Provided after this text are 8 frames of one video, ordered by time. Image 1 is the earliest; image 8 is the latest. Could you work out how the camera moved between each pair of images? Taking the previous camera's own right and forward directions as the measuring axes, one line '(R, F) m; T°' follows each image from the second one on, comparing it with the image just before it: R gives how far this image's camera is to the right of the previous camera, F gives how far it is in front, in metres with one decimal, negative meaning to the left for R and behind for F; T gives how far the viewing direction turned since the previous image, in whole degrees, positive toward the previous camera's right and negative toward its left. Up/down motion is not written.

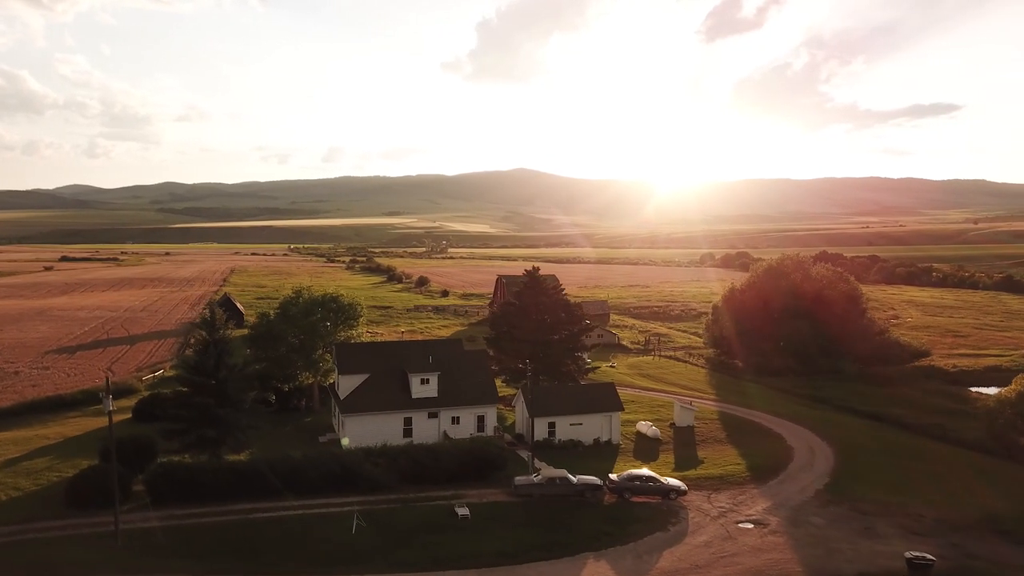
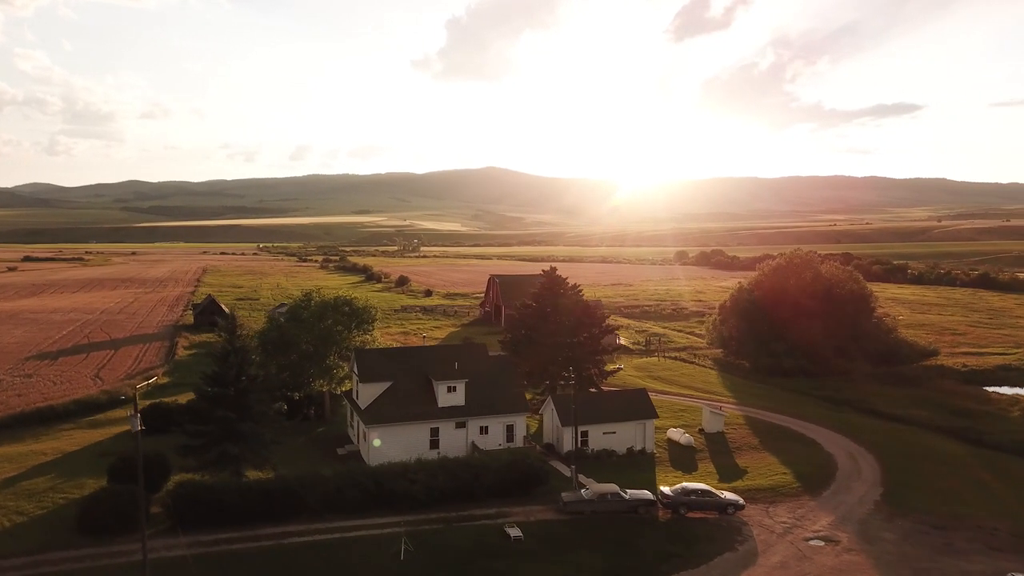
(-2.8, +2.1) m; +2°
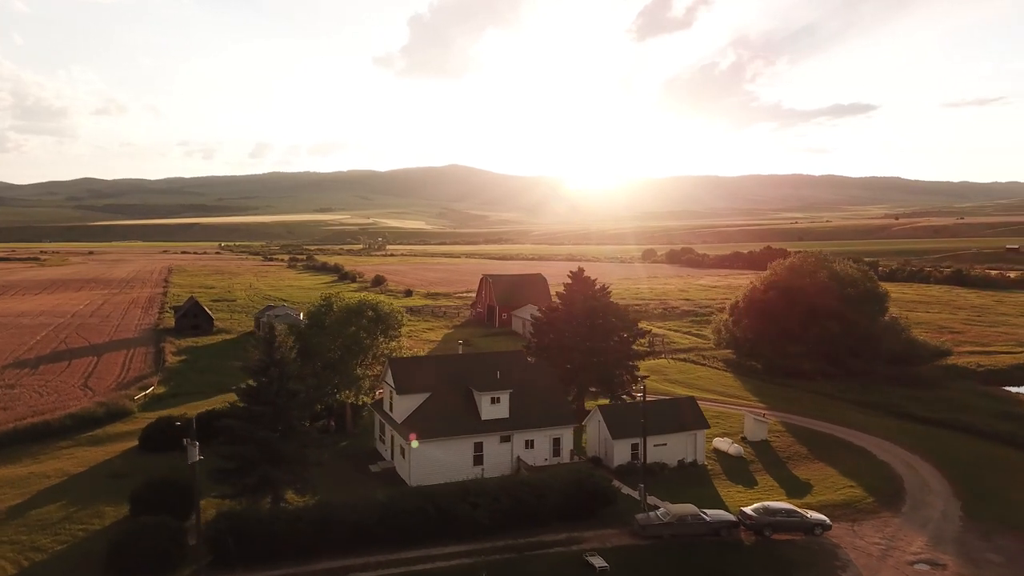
(-3.6, +2.5) m; +3°
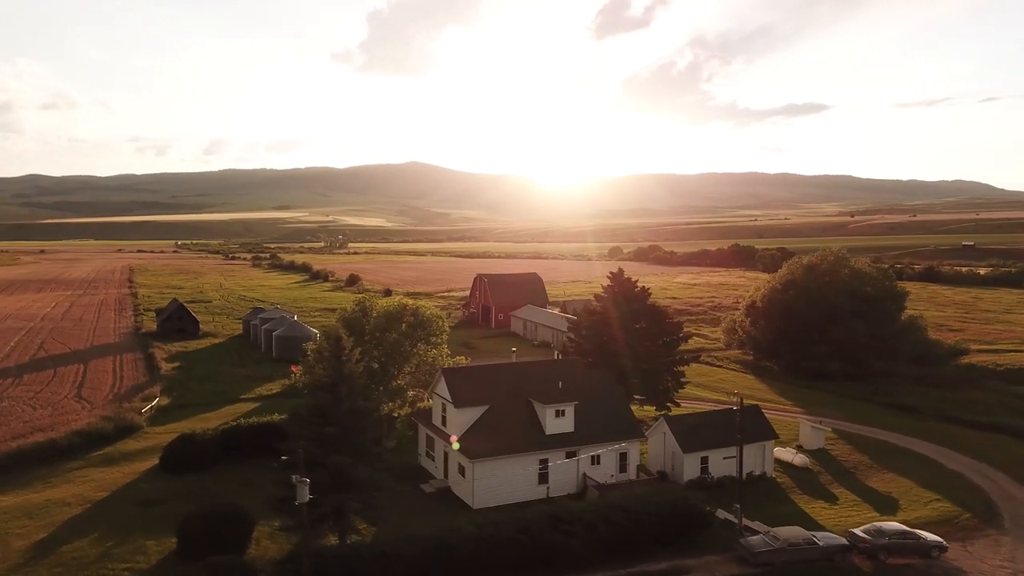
(-4.2, +2.6) m; +3°
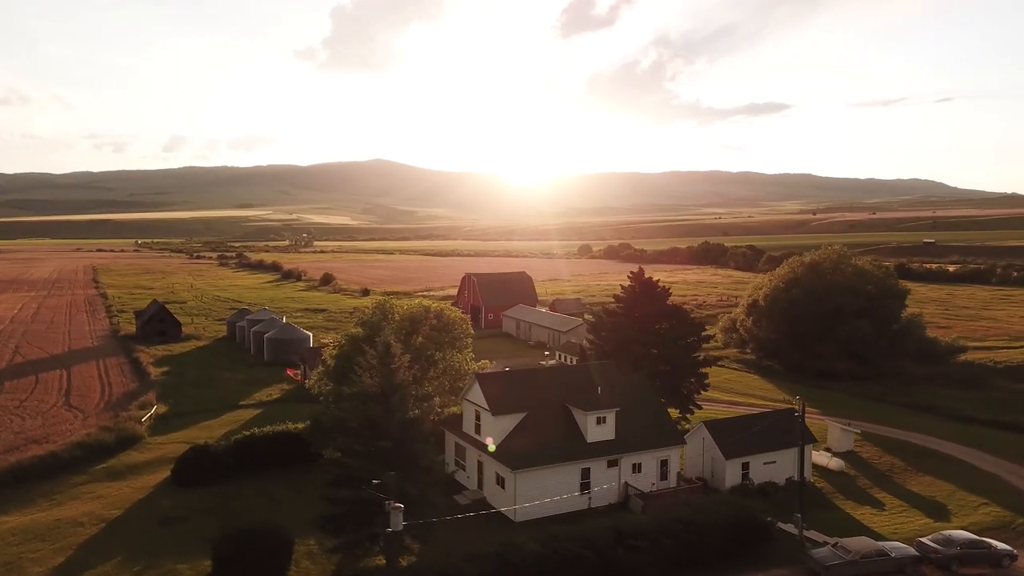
(-2.8, +1.5) m; +2°
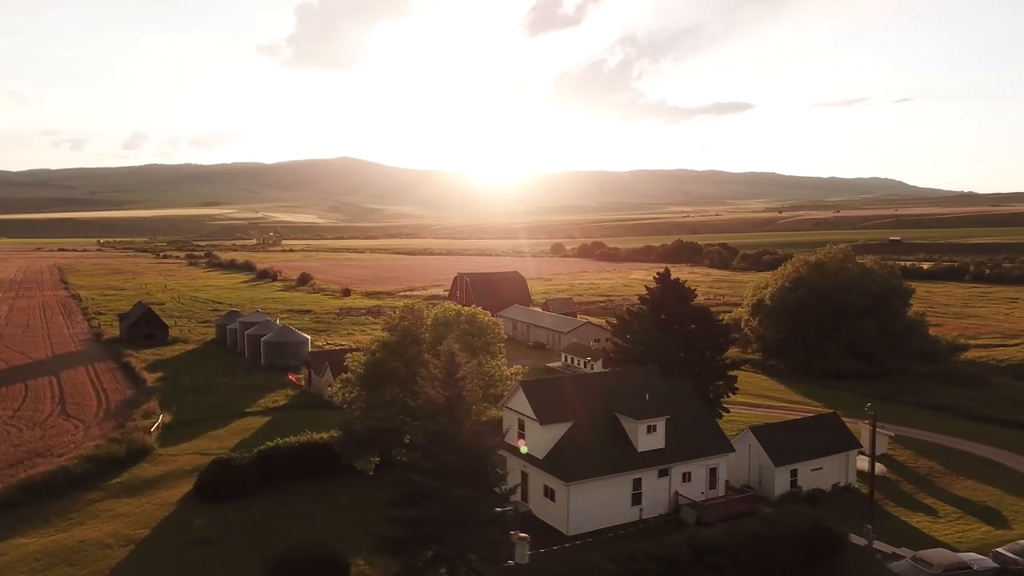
(-2.9, +1.3) m; +2°
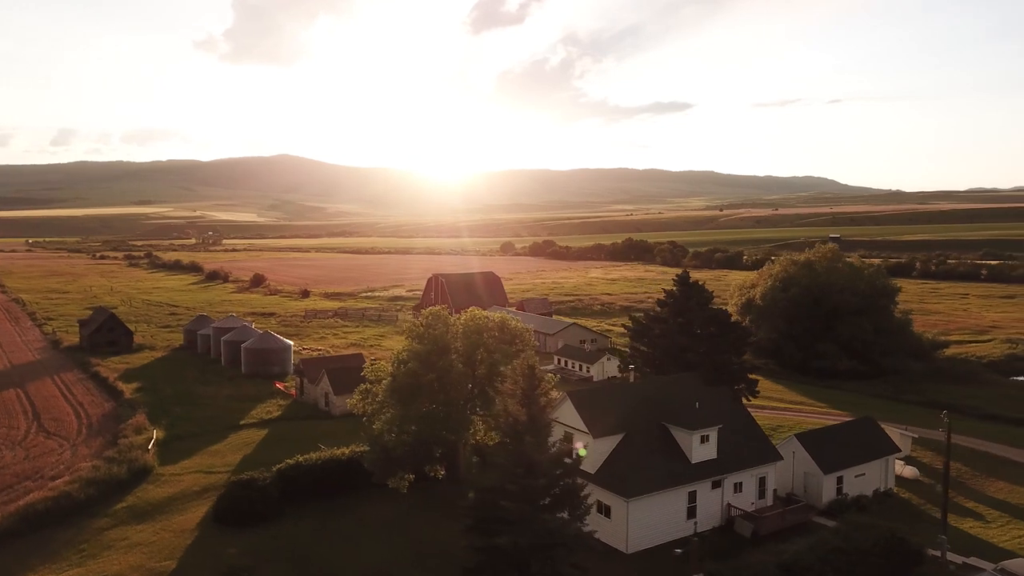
(-3.6, +1.6) m; +4°
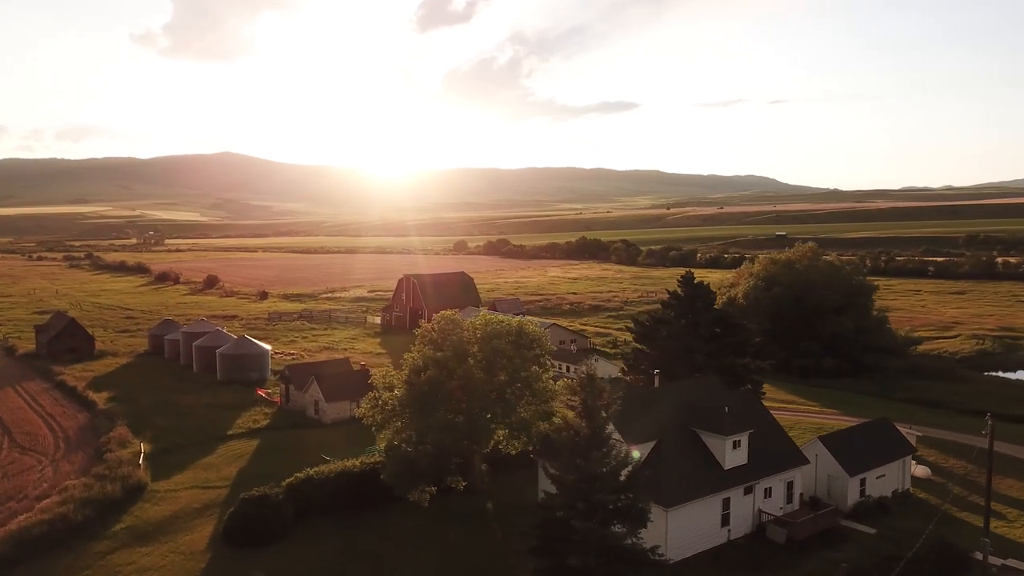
(-2.7, +1.1) m; +4°
